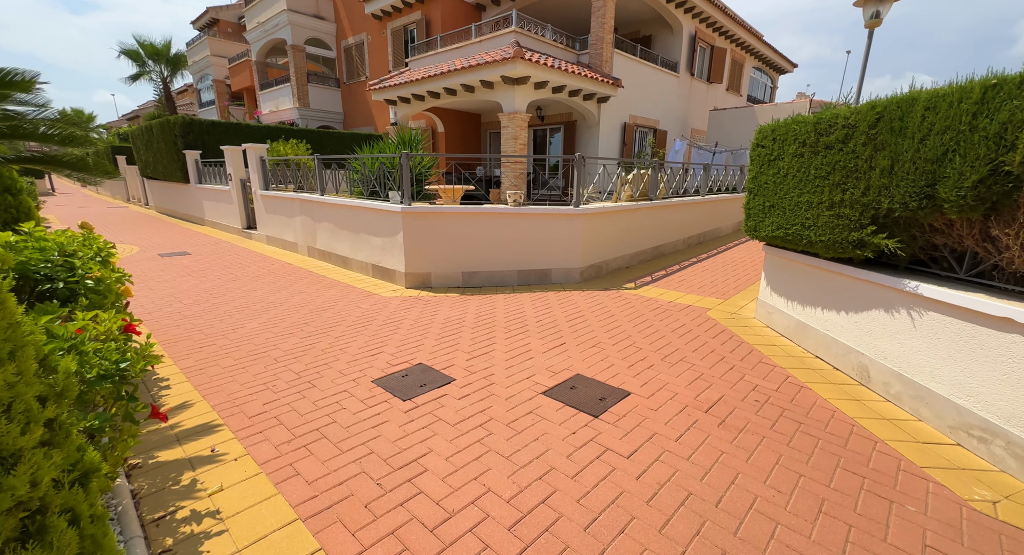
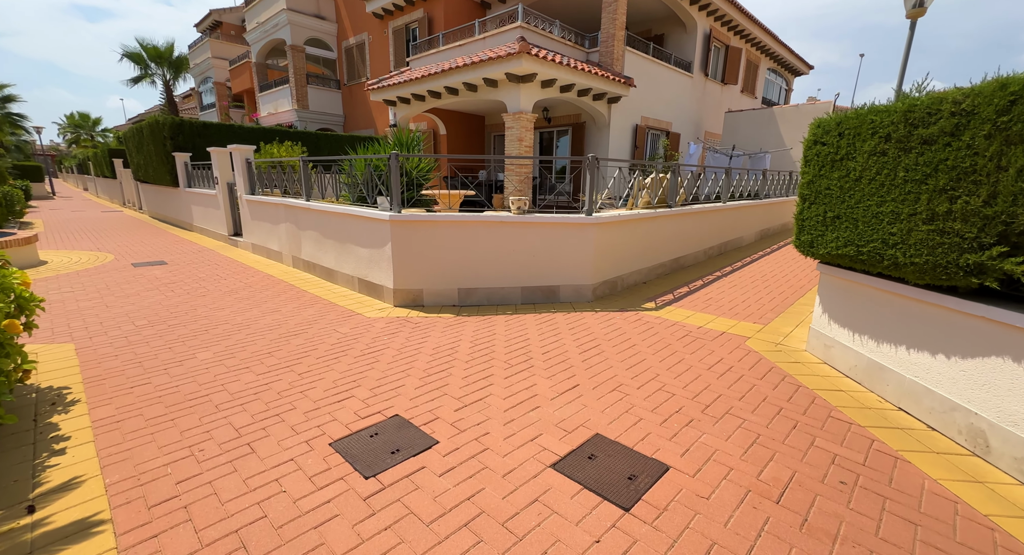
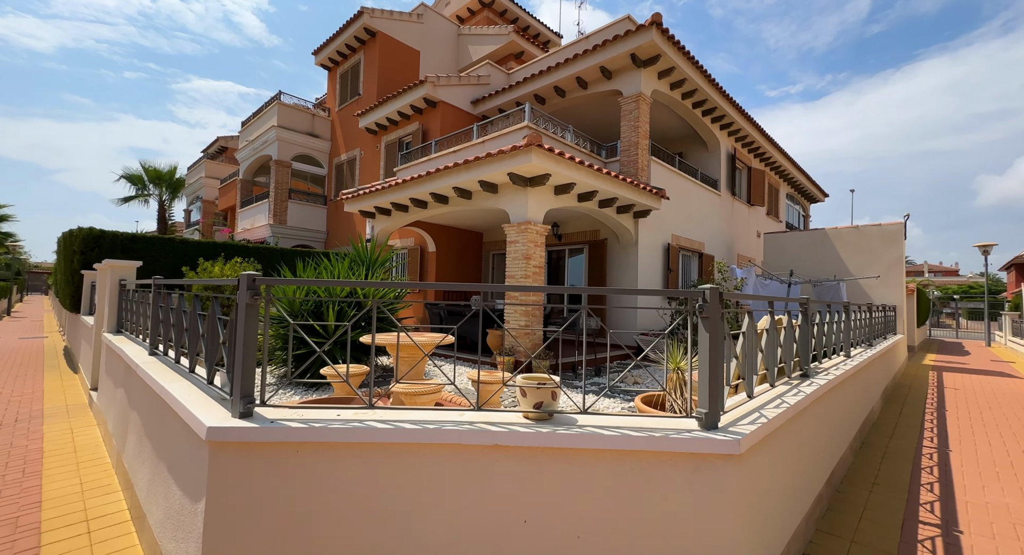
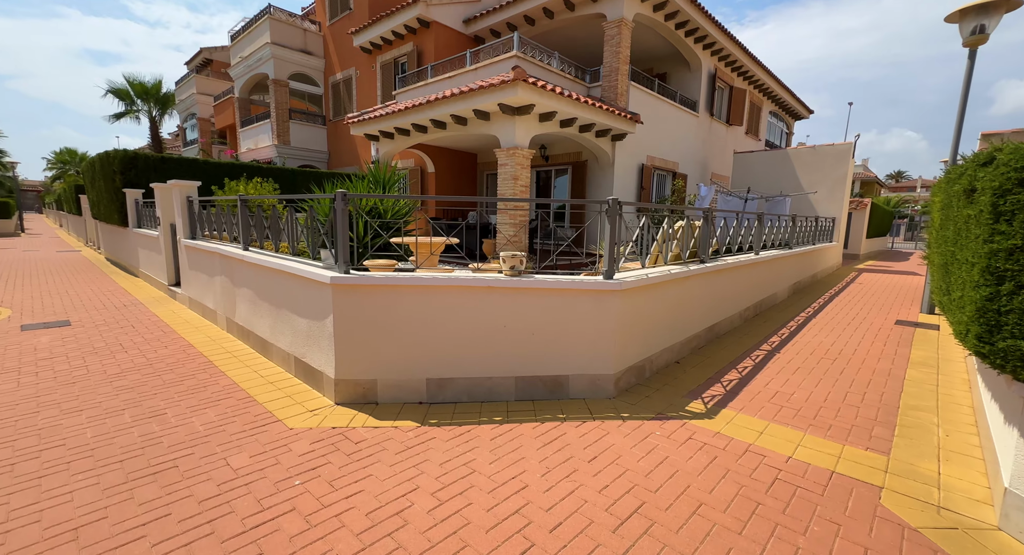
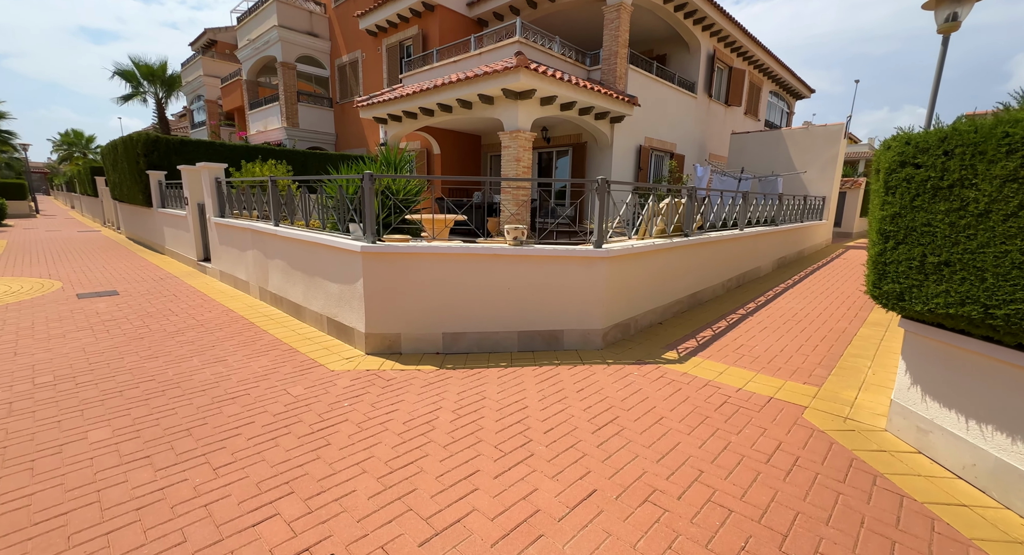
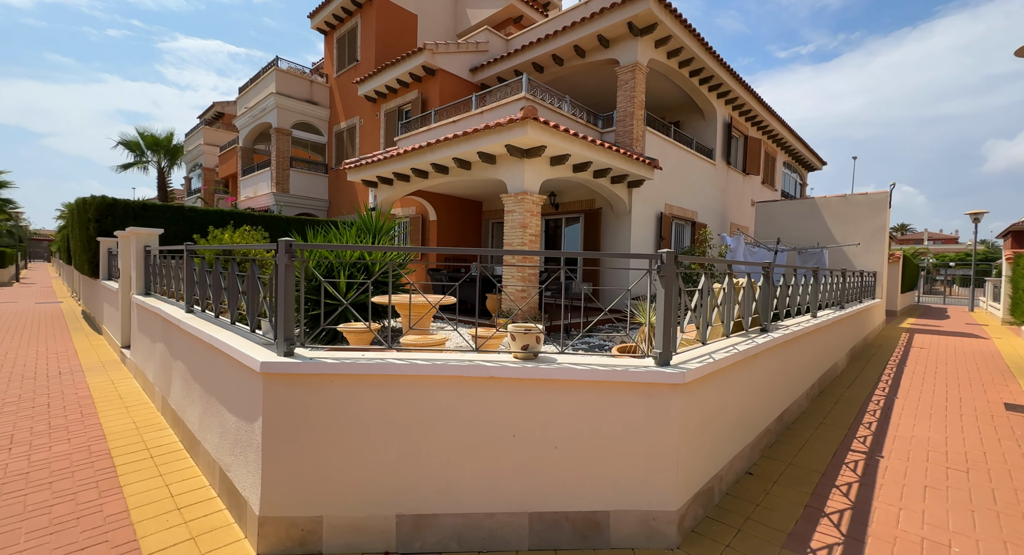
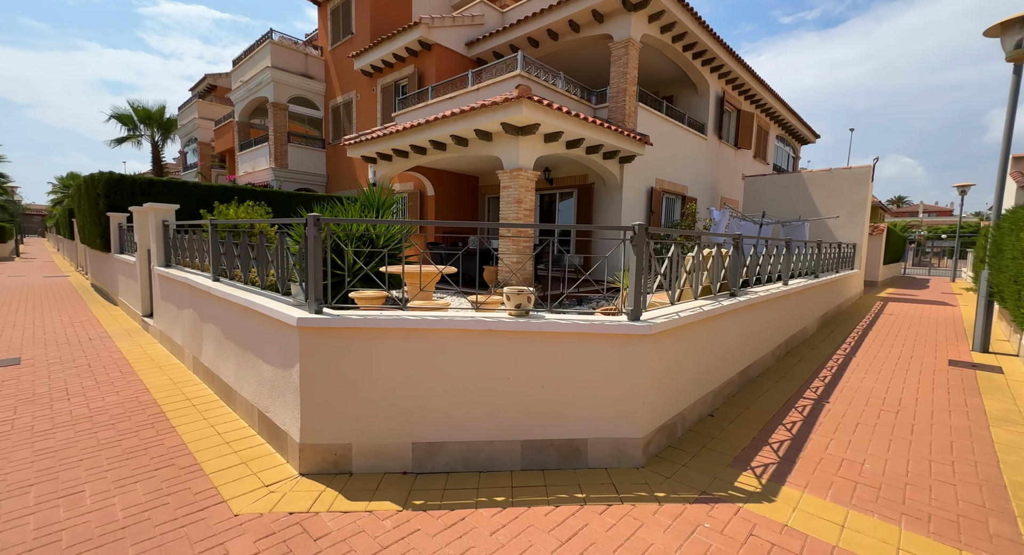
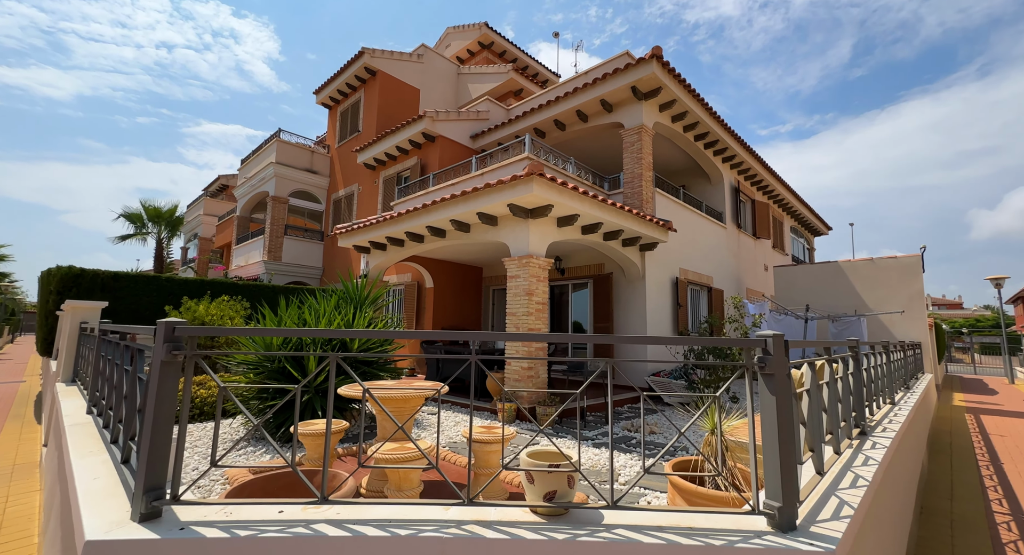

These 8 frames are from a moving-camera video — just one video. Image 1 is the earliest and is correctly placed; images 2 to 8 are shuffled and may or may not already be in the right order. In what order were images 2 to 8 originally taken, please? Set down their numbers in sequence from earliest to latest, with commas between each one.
2, 5, 4, 7, 6, 3, 8
